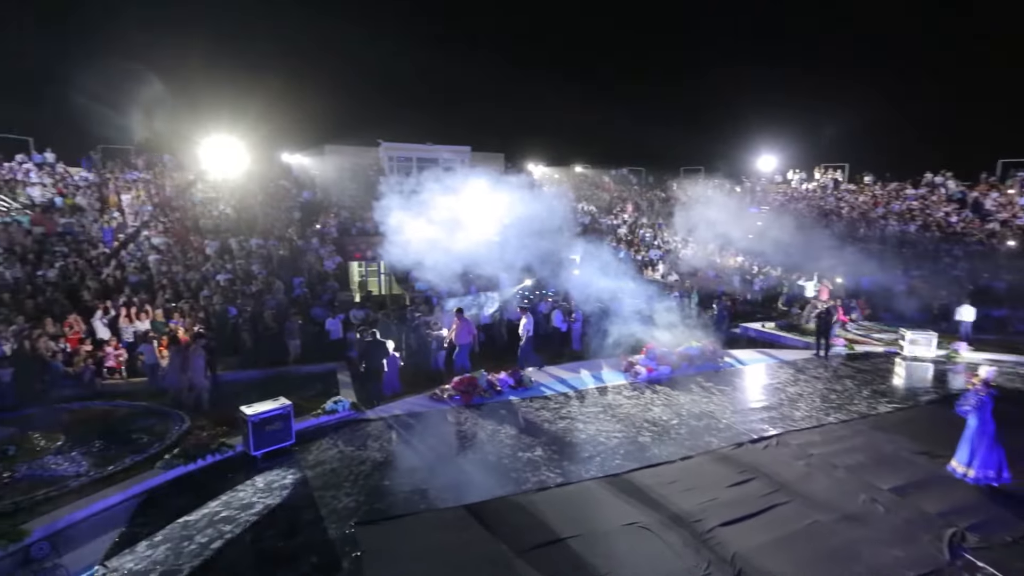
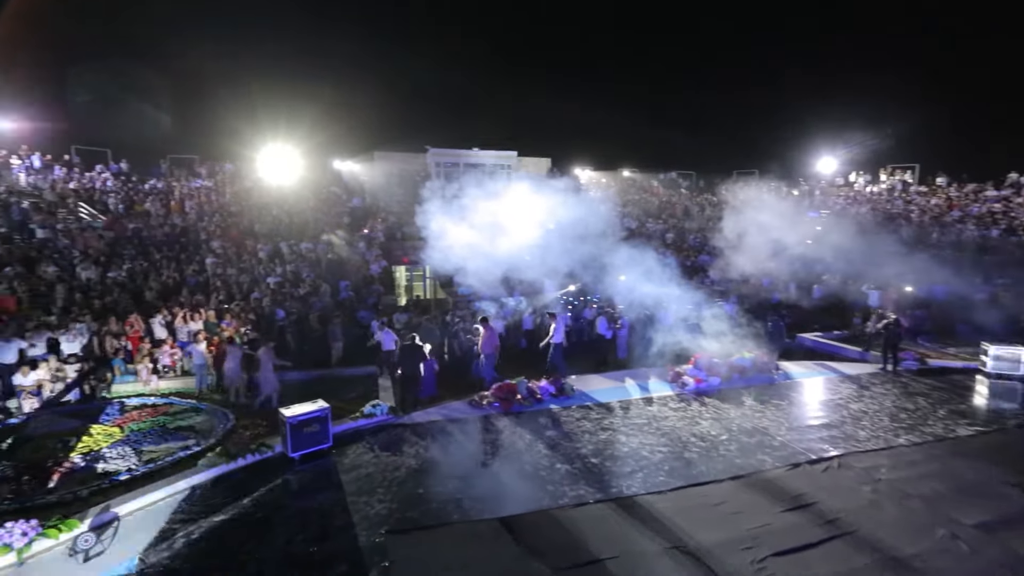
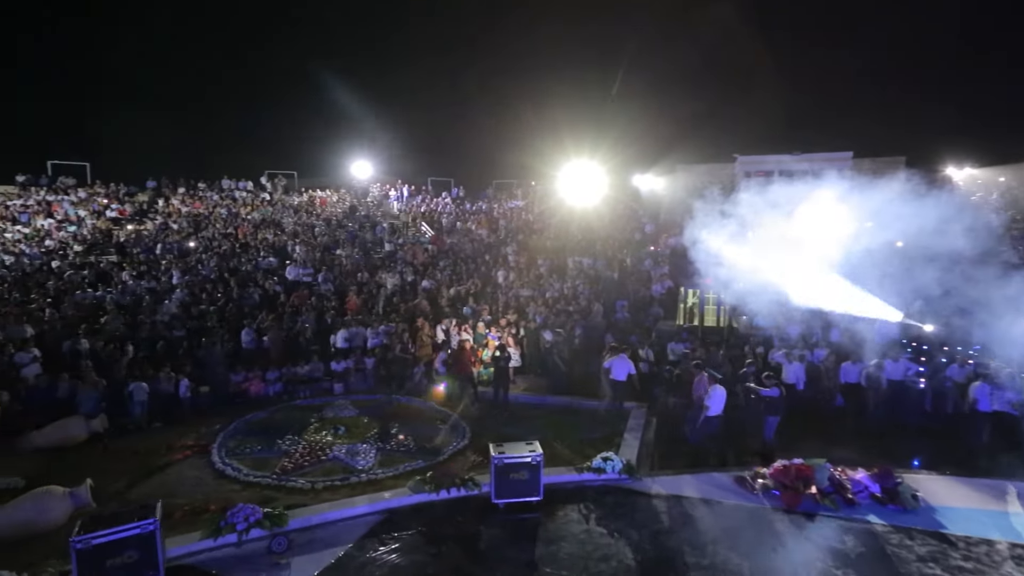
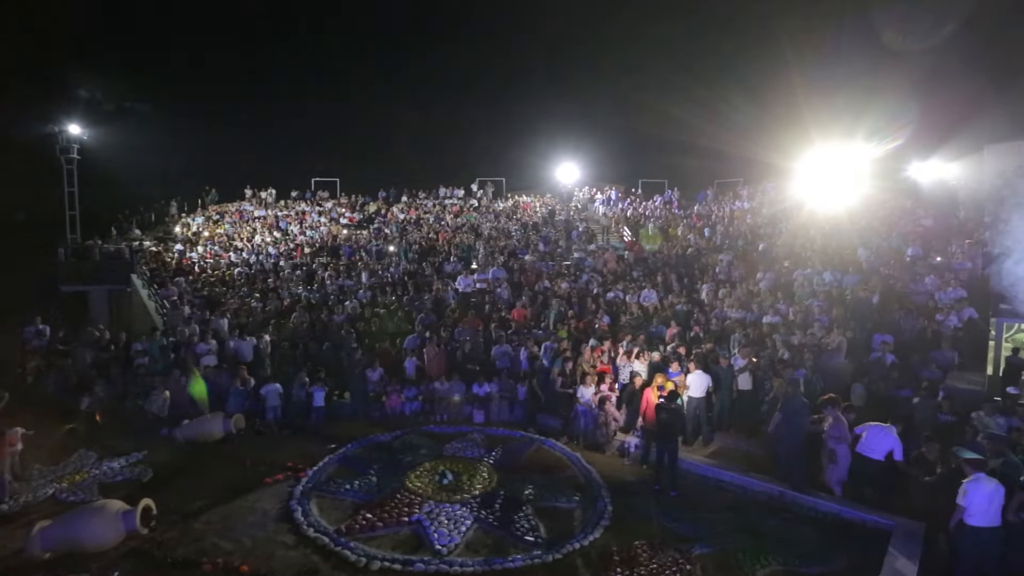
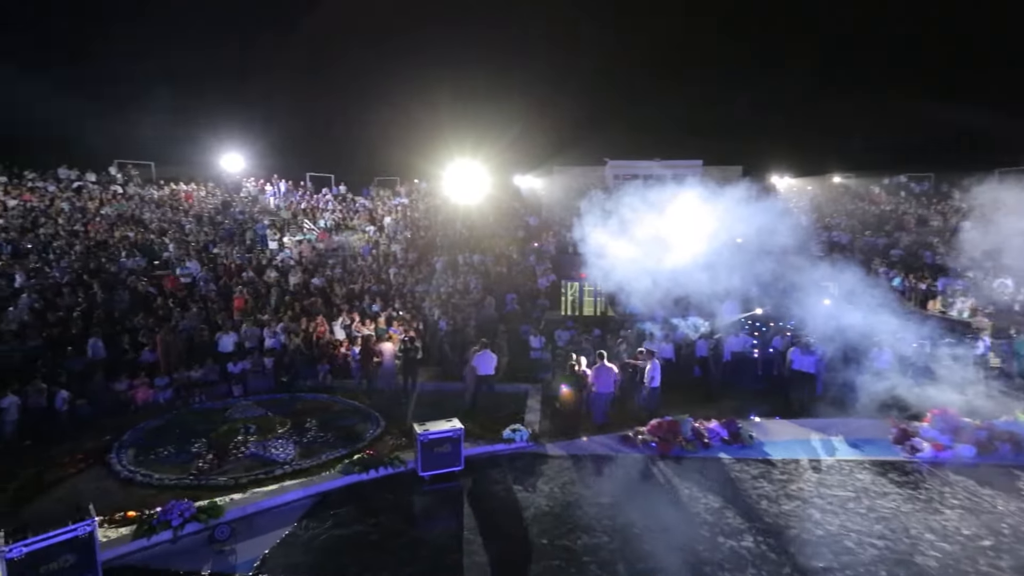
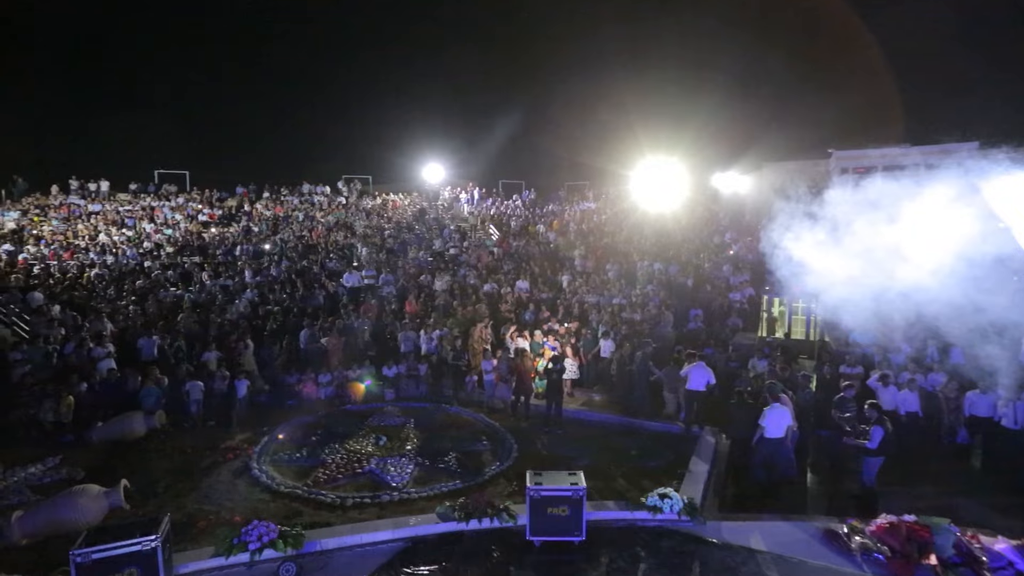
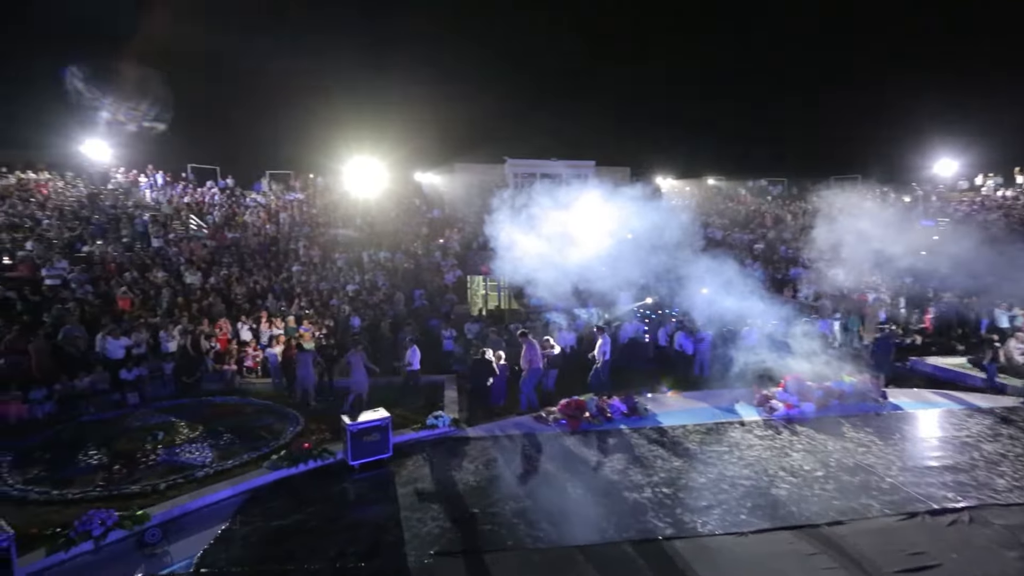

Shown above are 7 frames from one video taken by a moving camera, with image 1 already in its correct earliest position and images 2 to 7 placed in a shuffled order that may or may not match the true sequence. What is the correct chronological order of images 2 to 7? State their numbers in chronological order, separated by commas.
2, 7, 5, 3, 6, 4
